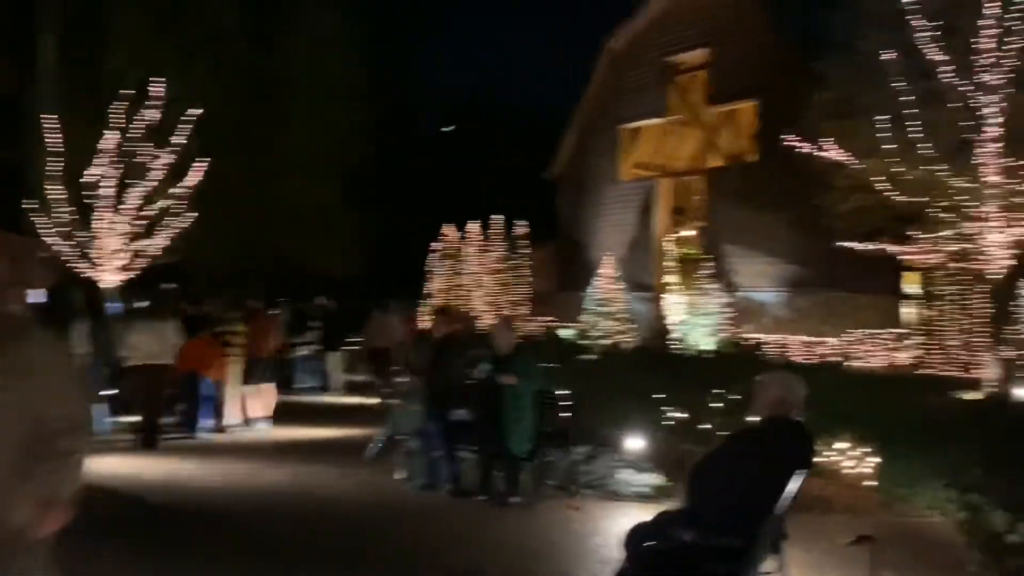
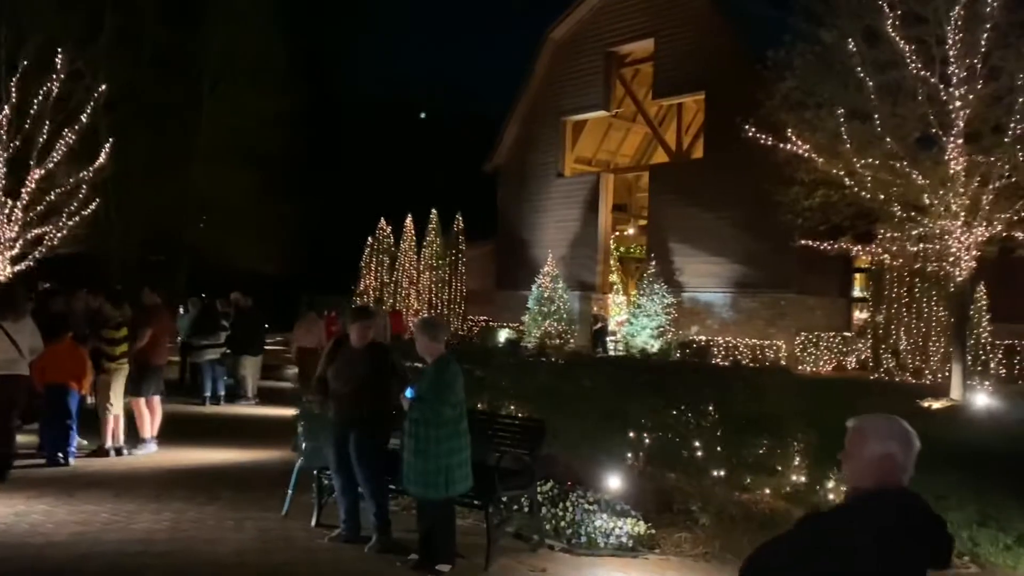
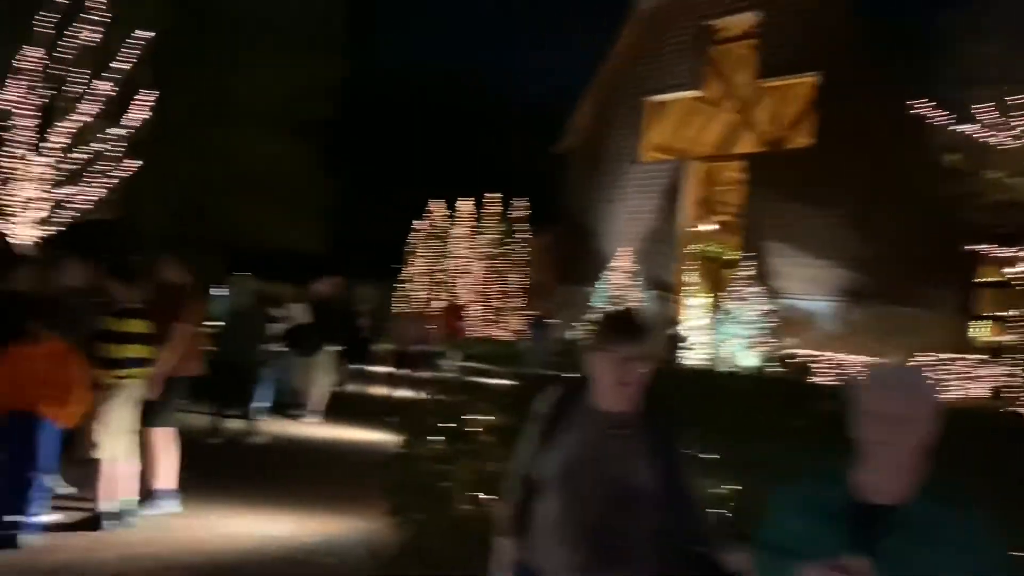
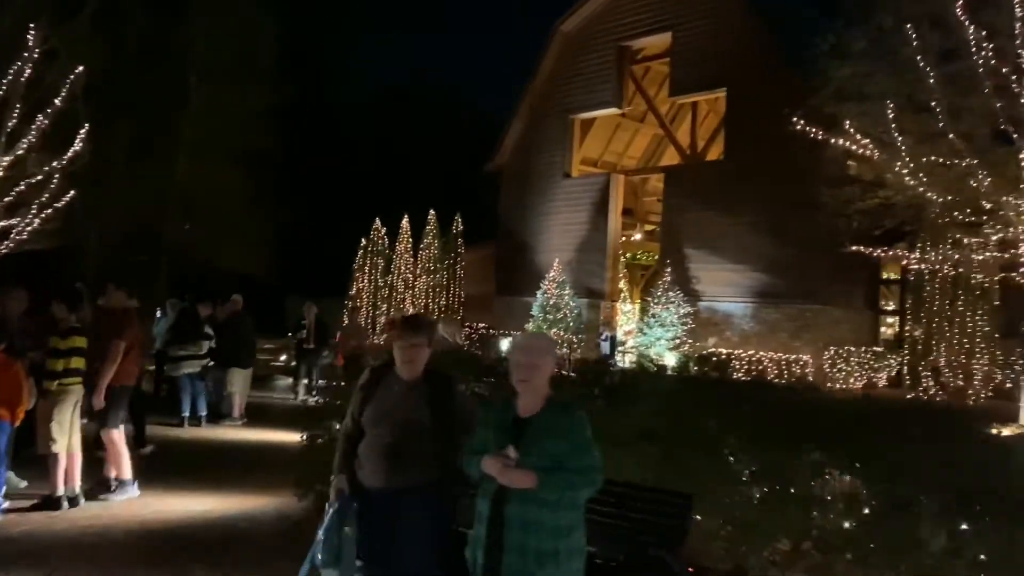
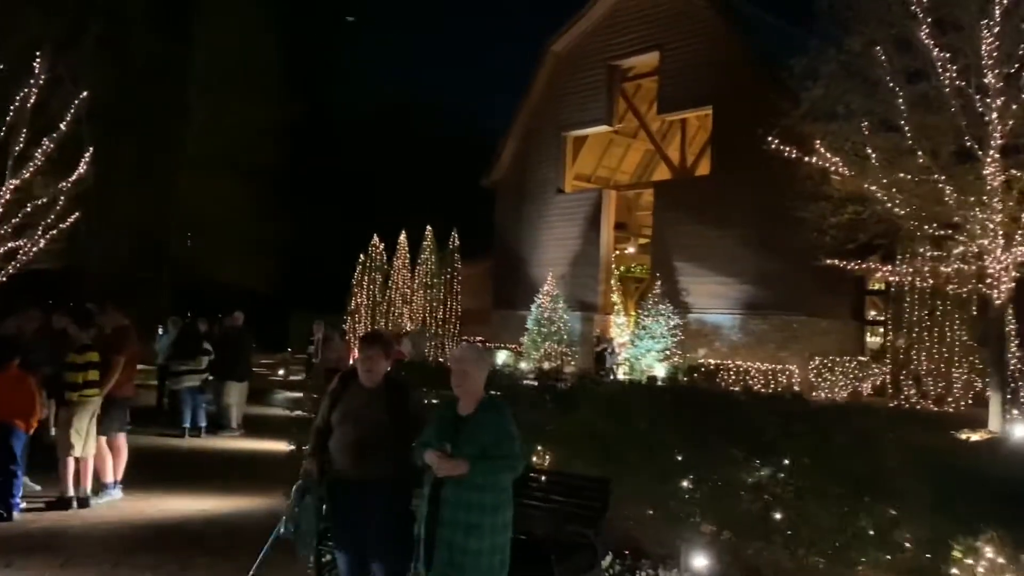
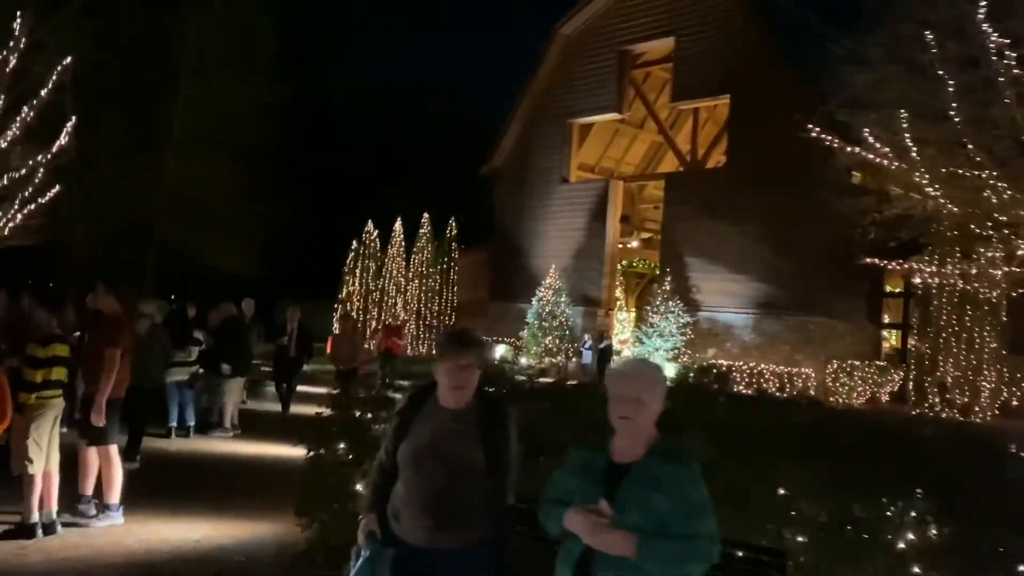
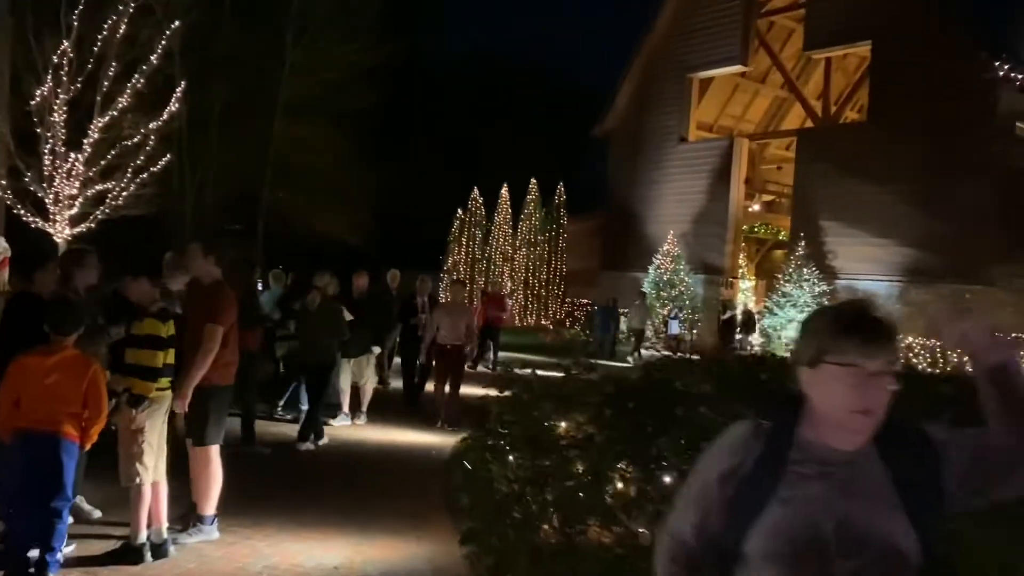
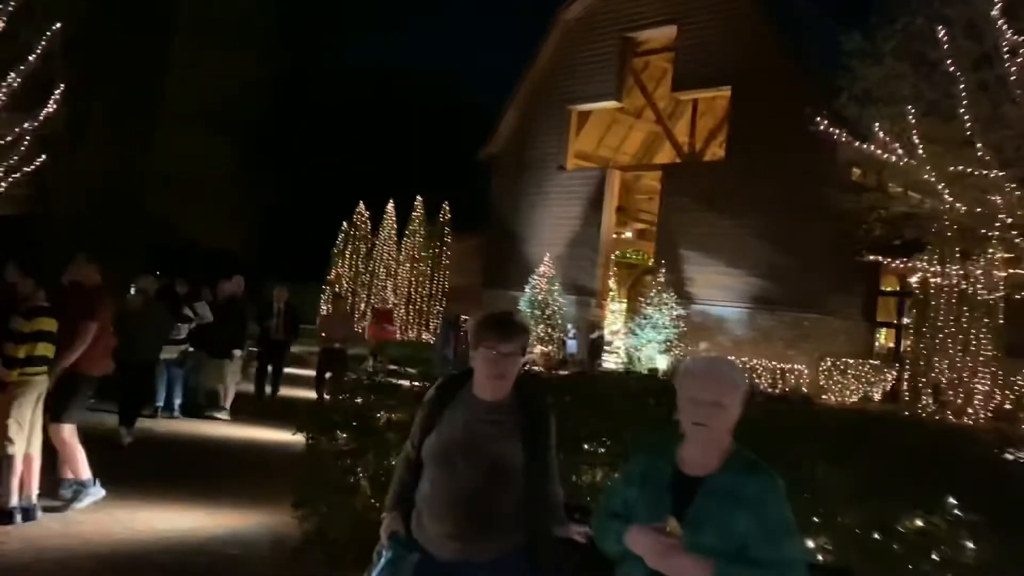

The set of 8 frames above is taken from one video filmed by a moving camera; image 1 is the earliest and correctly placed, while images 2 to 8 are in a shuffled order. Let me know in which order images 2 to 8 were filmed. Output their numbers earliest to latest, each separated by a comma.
2, 5, 4, 6, 8, 3, 7
